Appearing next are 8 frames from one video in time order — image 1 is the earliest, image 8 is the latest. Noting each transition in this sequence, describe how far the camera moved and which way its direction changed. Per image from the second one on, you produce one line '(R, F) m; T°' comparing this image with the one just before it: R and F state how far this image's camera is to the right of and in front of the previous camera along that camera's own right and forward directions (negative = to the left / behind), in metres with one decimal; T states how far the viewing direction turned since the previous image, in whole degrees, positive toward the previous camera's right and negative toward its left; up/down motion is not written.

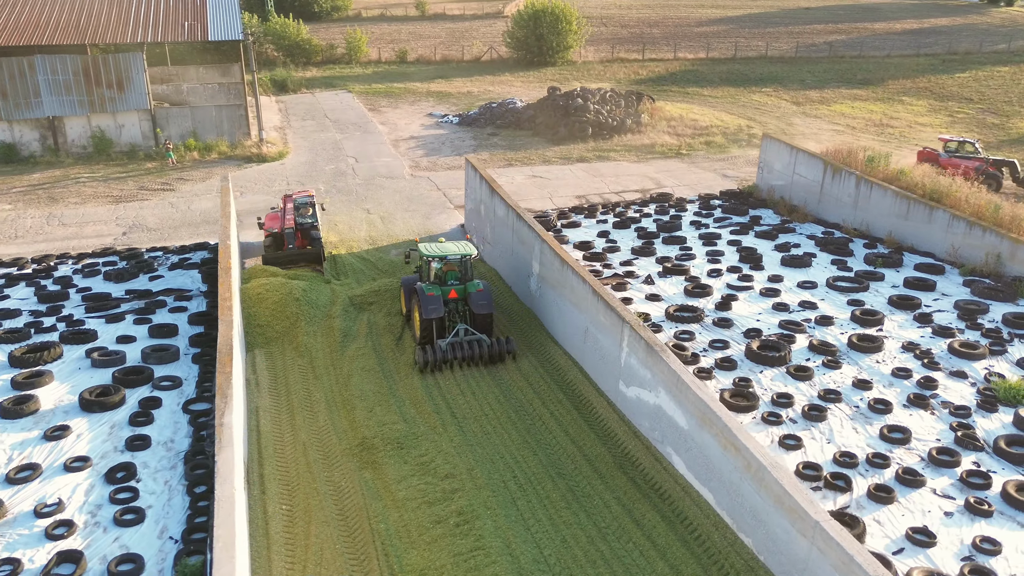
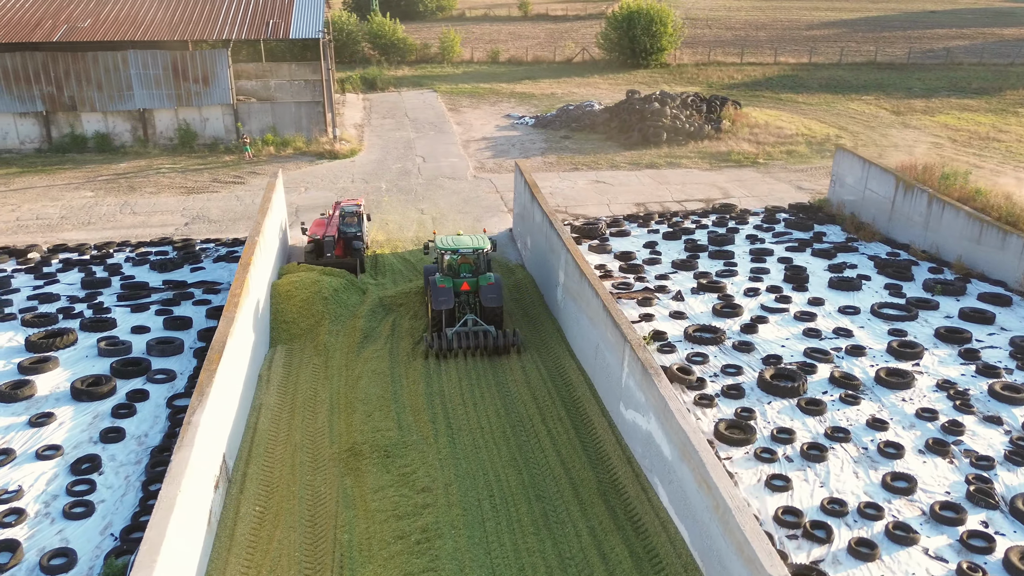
(+1.3, +0.4) m; -7°
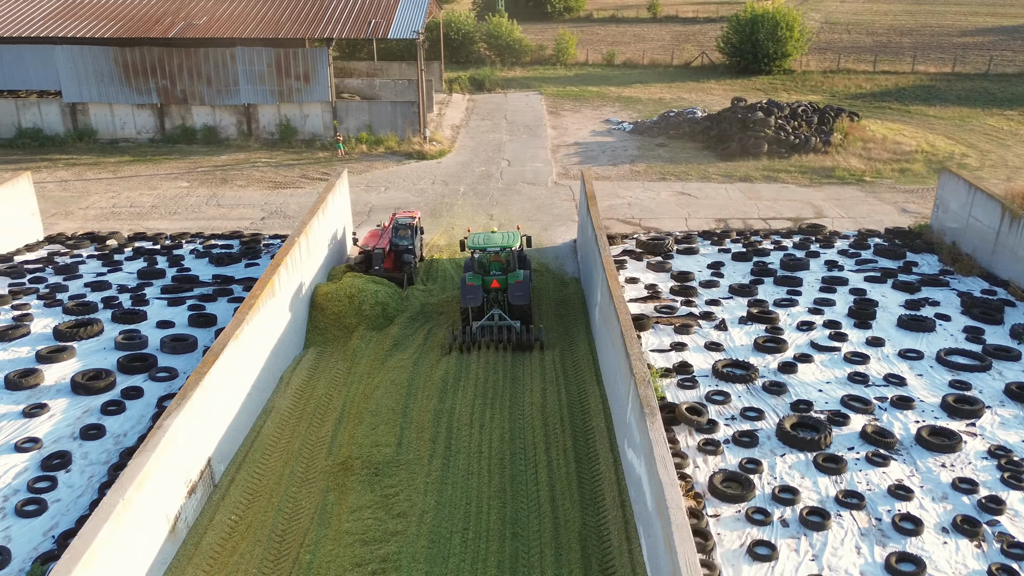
(+1.5, +0.7) m; -9°
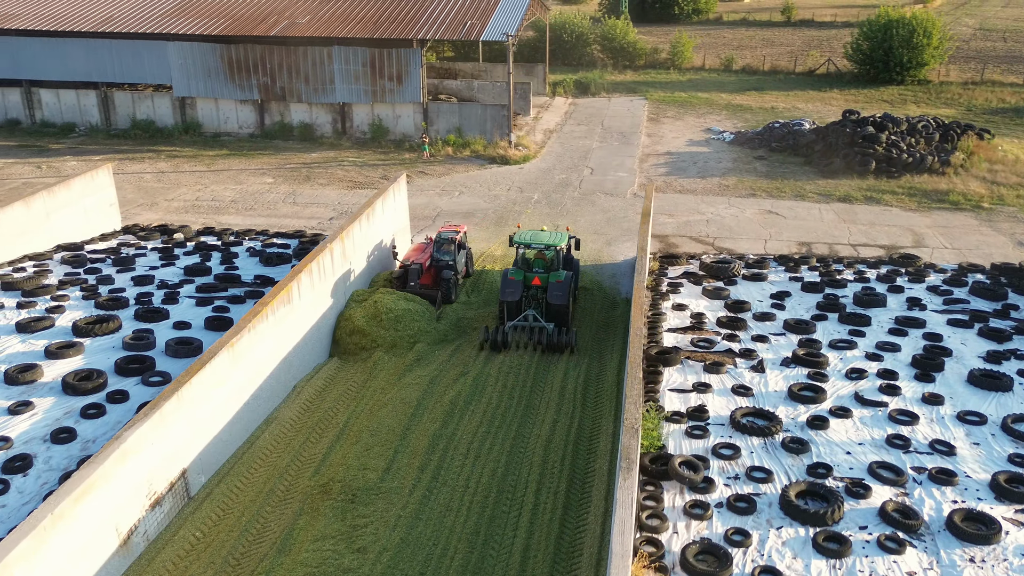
(+1.5, +0.8) m; -9°
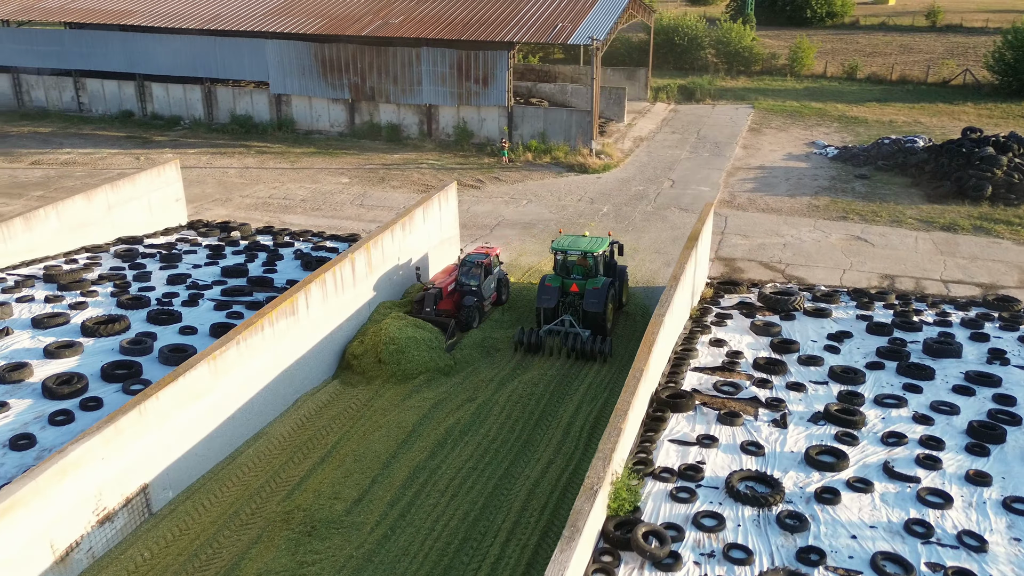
(+1.5, +0.9) m; -8°
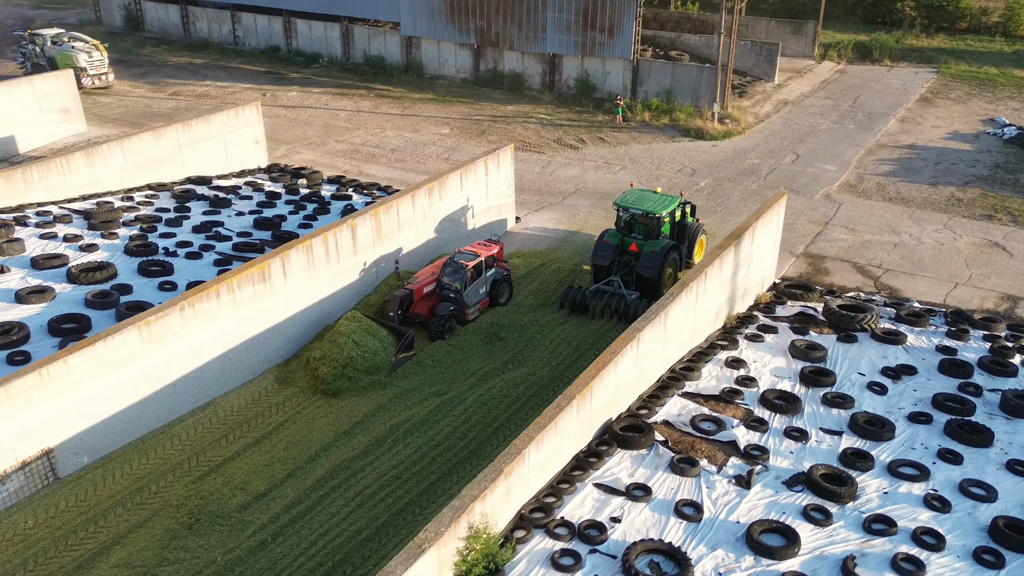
(+2.6, +1.6) m; -13°
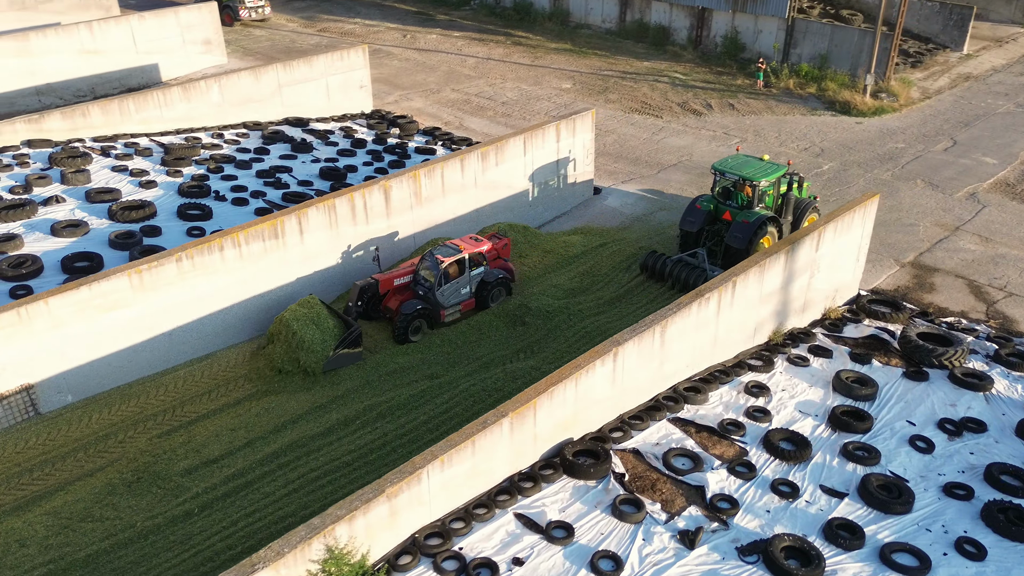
(+2.1, +1.2) m; -12°
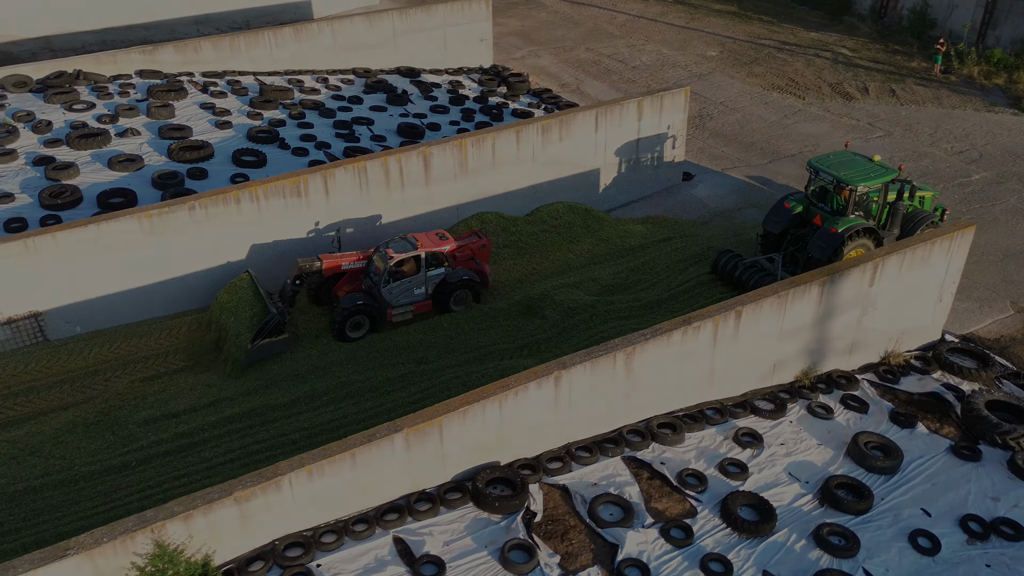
(+2.2, +1.1) m; -13°
